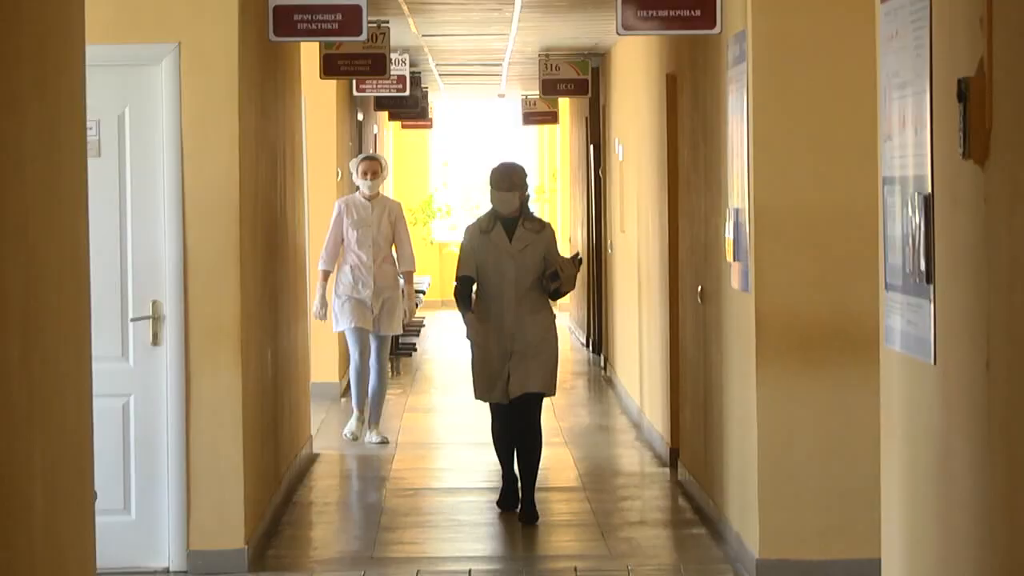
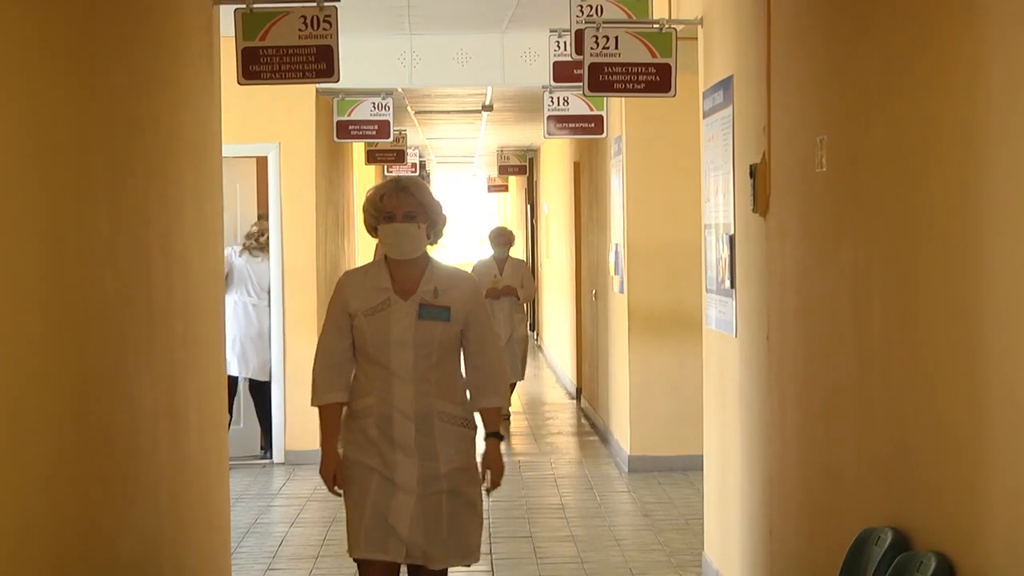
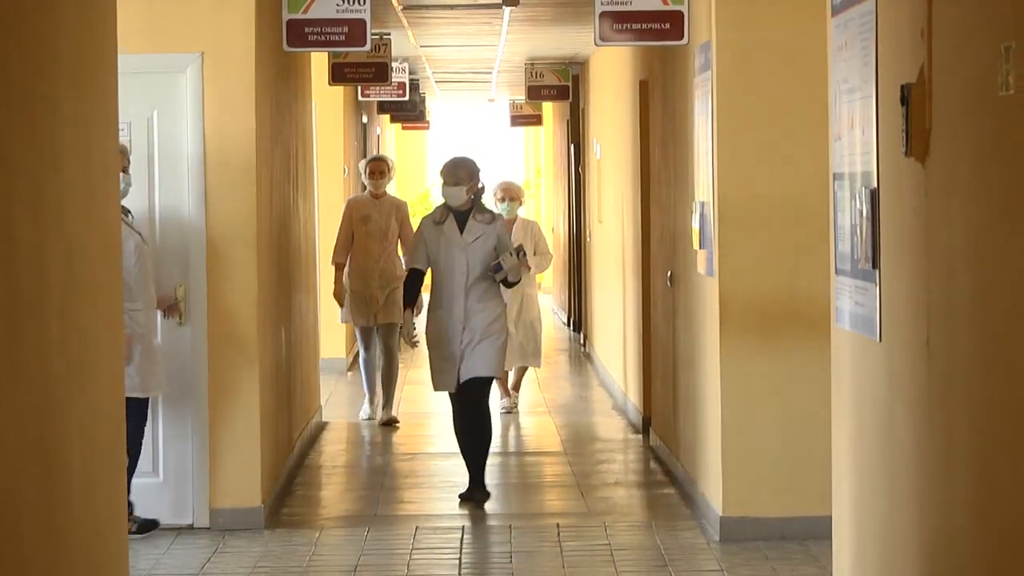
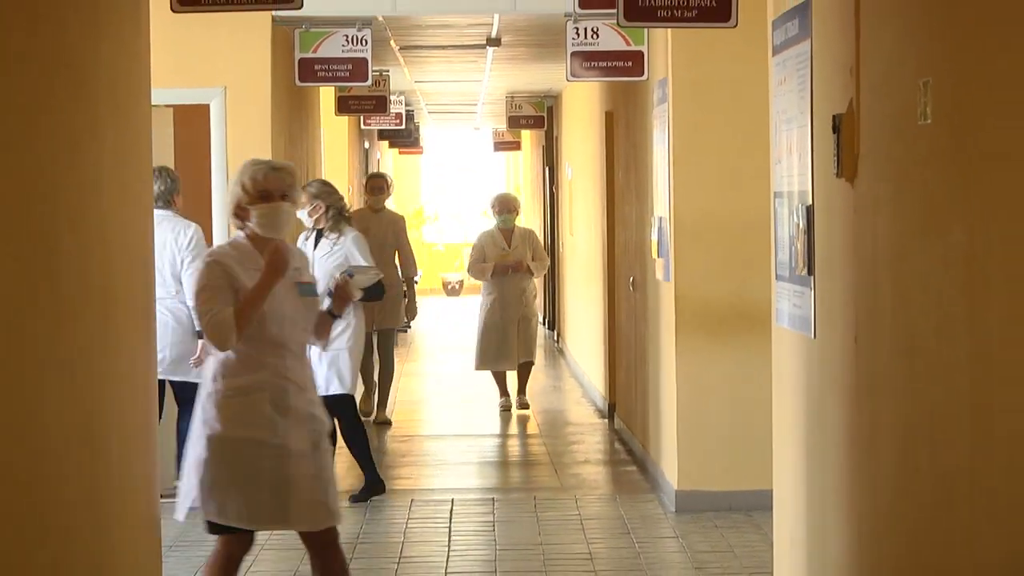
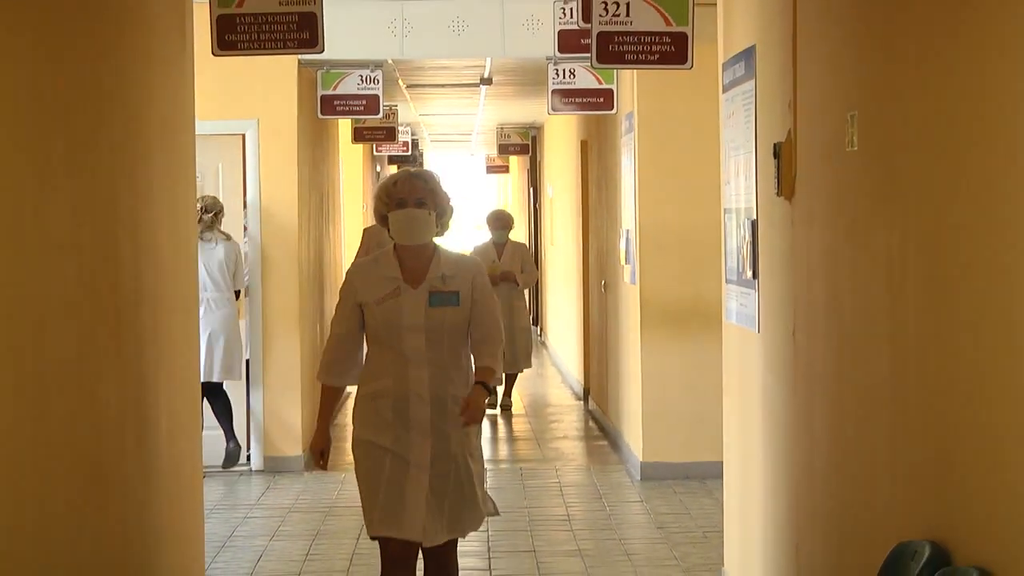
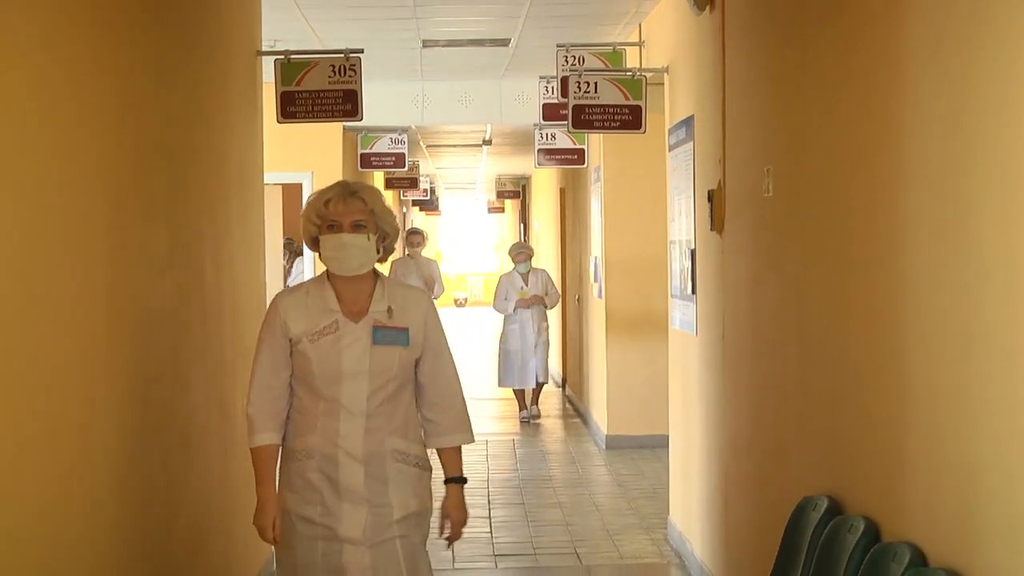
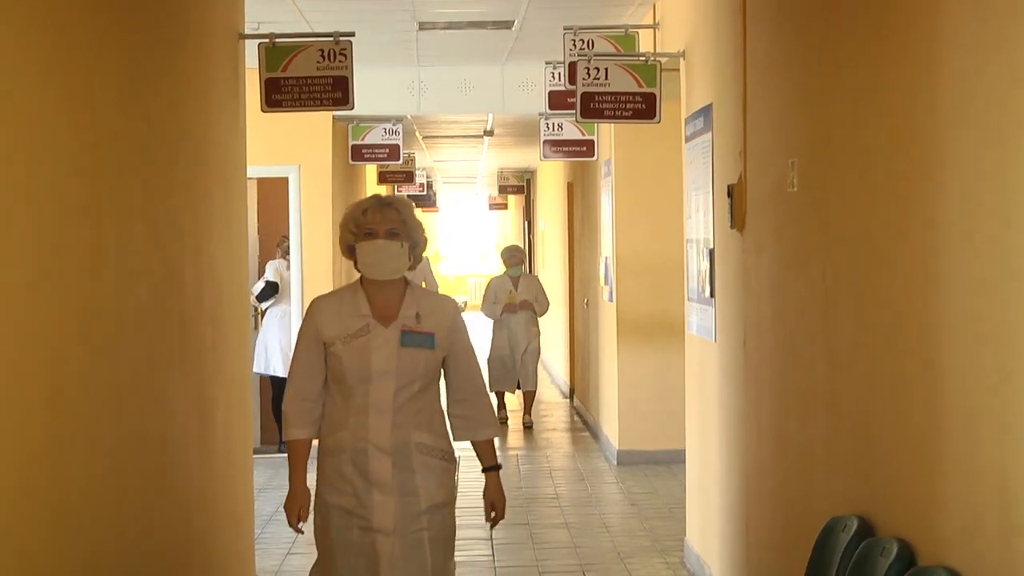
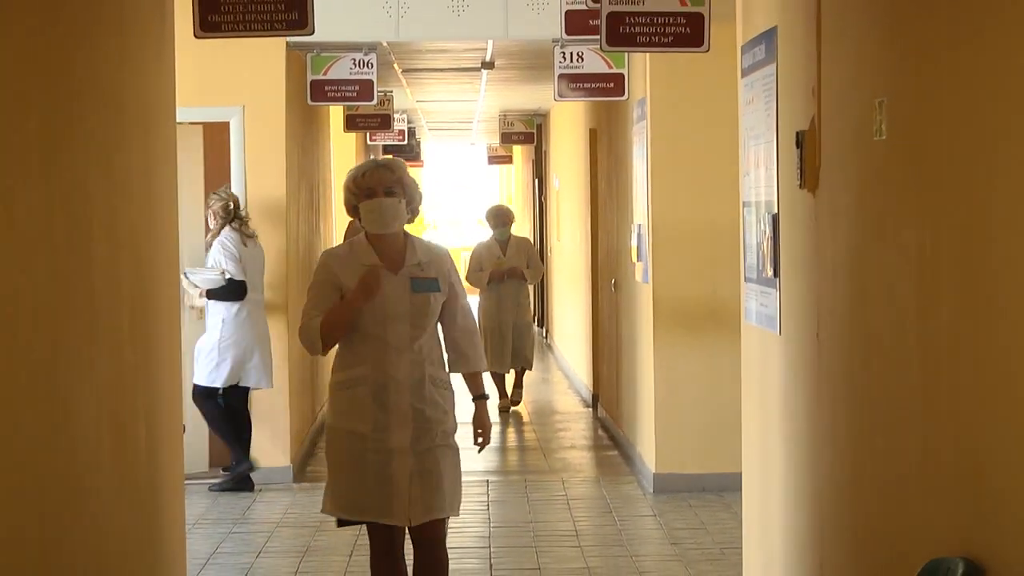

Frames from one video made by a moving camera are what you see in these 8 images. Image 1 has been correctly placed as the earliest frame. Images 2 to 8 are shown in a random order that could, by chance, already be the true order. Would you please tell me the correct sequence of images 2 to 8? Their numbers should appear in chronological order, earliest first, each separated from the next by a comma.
3, 4, 8, 5, 2, 7, 6
